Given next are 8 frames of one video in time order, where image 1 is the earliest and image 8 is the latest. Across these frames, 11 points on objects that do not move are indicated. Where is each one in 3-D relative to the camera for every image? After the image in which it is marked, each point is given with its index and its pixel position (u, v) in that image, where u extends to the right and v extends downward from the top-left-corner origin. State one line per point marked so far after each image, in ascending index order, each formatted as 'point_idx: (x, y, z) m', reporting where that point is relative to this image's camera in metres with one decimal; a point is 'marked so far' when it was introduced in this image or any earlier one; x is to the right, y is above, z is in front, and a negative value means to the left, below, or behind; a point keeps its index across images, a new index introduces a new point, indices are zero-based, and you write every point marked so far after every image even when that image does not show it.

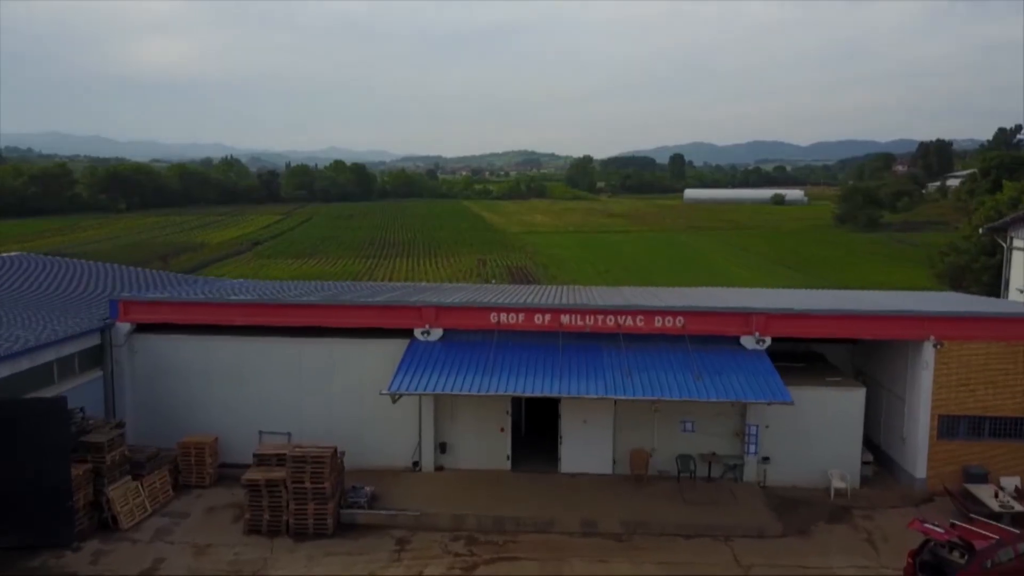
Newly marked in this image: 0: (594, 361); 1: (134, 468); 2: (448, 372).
0: (+1.3, -1.1, +12.9) m
1: (-5.7, -2.7, +12.6) m
2: (-1.0, -1.3, +12.7) m
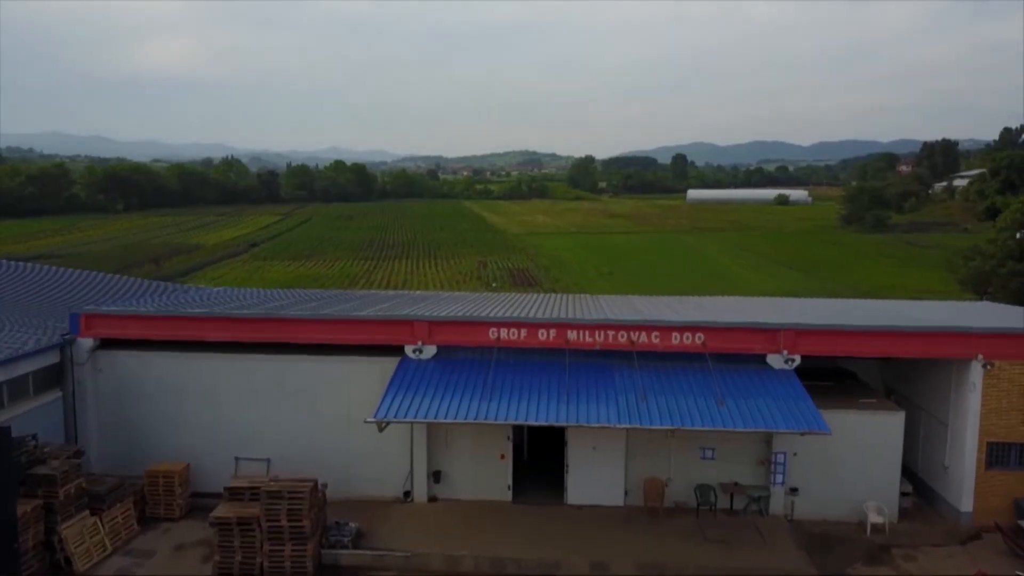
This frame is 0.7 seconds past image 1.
0: (+1.3, -1.3, +11.6) m
1: (-5.6, -2.9, +11.3) m
2: (-1.0, -1.5, +11.5) m
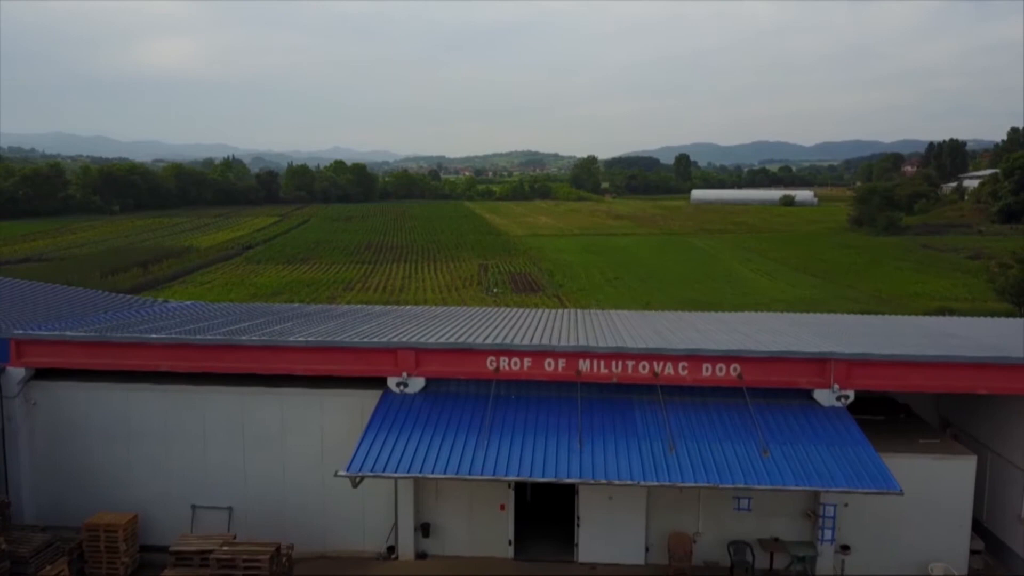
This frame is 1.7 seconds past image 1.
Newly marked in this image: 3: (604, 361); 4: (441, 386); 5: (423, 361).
0: (+1.3, -1.6, +9.8) m
1: (-5.6, -3.1, +9.6) m
2: (-0.9, -1.8, +9.7) m
3: (+1.1, -0.9, +10.1) m
4: (-0.9, -1.2, +10.8) m
5: (-1.1, -0.9, +10.4) m
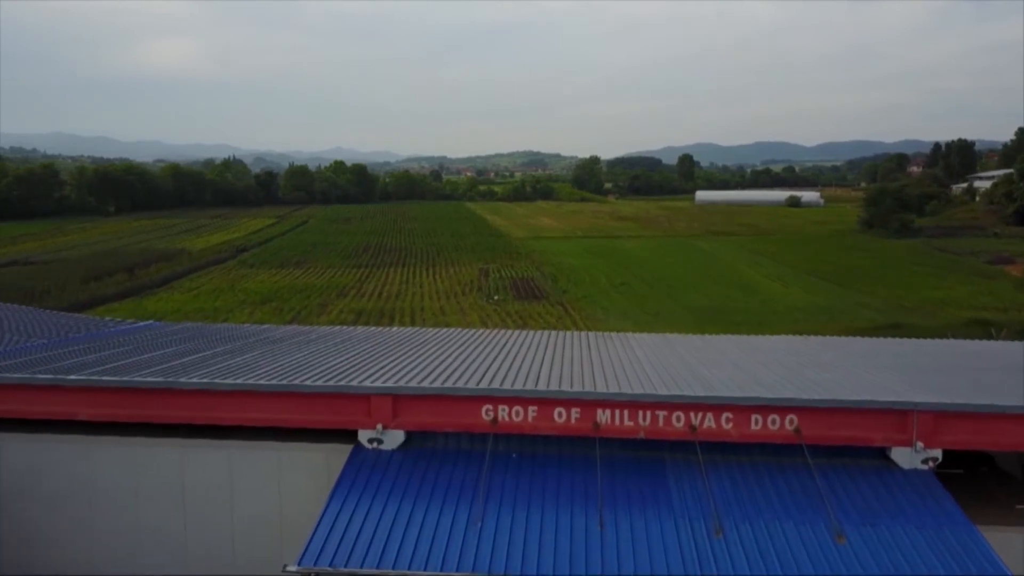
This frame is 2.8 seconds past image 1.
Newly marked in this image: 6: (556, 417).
0: (+1.3, -1.9, +7.8) m
1: (-5.6, -3.4, +7.6) m
2: (-0.9, -2.1, +7.7) m
3: (+1.1, -1.2, +8.1) m
4: (-0.9, -1.6, +8.8) m
5: (-1.1, -1.2, +8.4) m
6: (+0.4, -1.3, +8.2) m
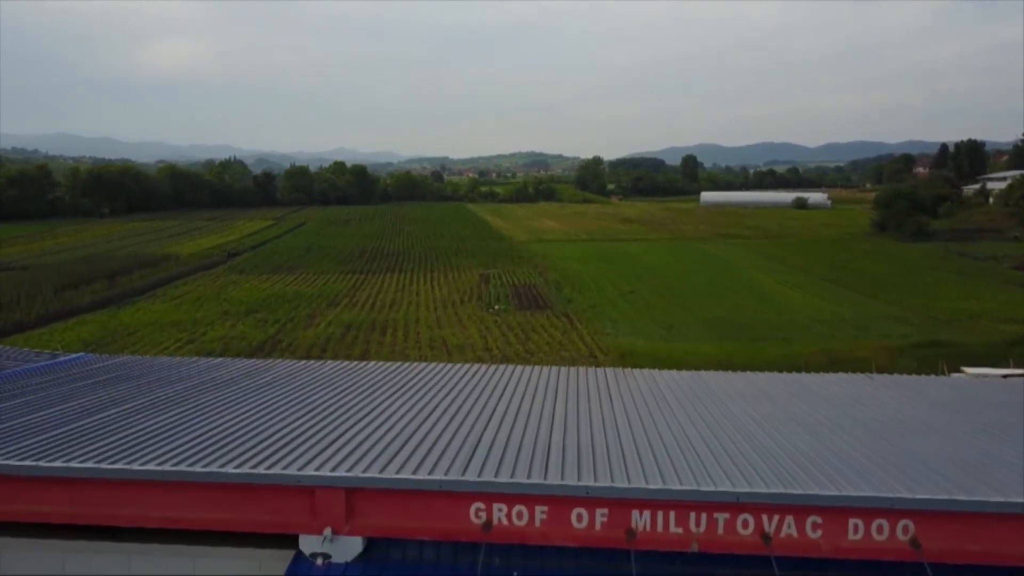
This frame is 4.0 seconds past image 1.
0: (+1.3, -2.3, +5.5) m
1: (-5.6, -3.8, +5.2) m
2: (-0.9, -2.4, +5.3) m
3: (+1.1, -1.6, +5.7) m
4: (-0.9, -1.9, +6.4) m
5: (-1.1, -1.6, +6.0) m
6: (+0.4, -1.6, +5.9) m
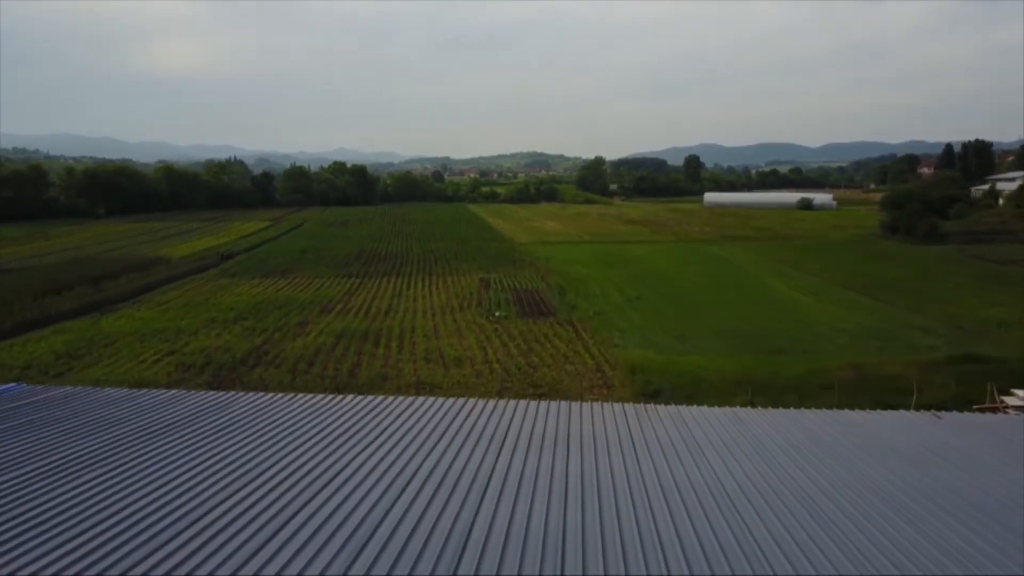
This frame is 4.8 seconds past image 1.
0: (+1.3, -2.5, +3.8) m
1: (-5.6, -4.1, +3.5) m
2: (-0.9, -2.7, +3.6) m
3: (+1.1, -1.8, +4.1) m
4: (-0.9, -2.2, +4.7) m
5: (-1.1, -1.8, +4.4) m
6: (+0.5, -1.9, +4.2) m
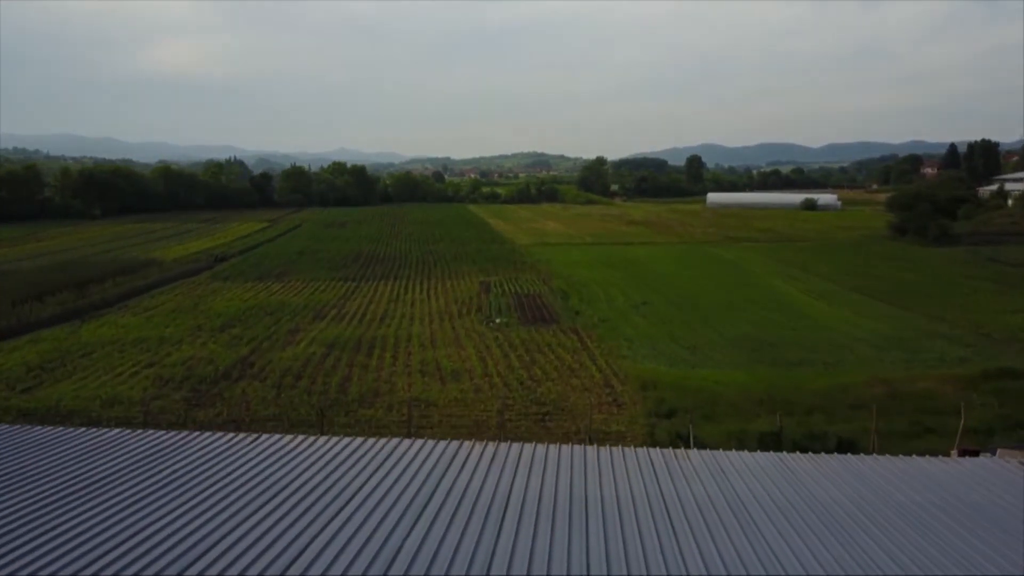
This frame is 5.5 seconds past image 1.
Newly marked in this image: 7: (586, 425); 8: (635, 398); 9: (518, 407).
0: (+1.4, -2.7, +2.2) m
1: (-5.6, -4.3, +2.0) m
2: (-0.9, -2.9, +2.1) m
3: (+1.2, -2.0, +2.5) m
4: (-0.8, -2.4, +3.2) m
5: (-1.0, -2.0, +2.8) m
6: (+0.5, -2.1, +2.6) m
7: (+1.5, -2.8, +17.2) m
8: (+2.8, -2.5, +19.1) m
9: (+0.1, -2.7, +18.8) m
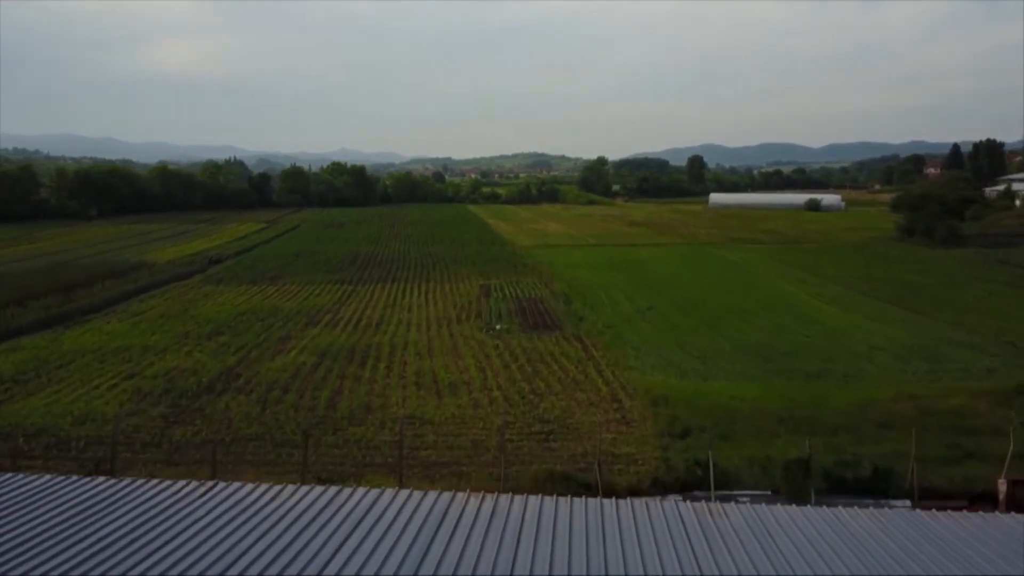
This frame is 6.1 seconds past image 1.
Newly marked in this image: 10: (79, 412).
0: (+1.4, -2.9, +0.9) m
1: (-5.6, -4.4, +0.7) m
2: (-0.9, -3.1, +0.8) m
3: (+1.2, -2.2, +1.2) m
4: (-0.8, -2.6, +1.9) m
5: (-1.0, -2.2, +1.5) m
6: (+0.5, -2.3, +1.3) m
7: (+1.5, -3.0, +15.9) m
8: (+2.8, -2.7, +17.8) m
9: (+0.1, -2.8, +17.5) m
10: (-9.7, -2.8, +18.8) m
